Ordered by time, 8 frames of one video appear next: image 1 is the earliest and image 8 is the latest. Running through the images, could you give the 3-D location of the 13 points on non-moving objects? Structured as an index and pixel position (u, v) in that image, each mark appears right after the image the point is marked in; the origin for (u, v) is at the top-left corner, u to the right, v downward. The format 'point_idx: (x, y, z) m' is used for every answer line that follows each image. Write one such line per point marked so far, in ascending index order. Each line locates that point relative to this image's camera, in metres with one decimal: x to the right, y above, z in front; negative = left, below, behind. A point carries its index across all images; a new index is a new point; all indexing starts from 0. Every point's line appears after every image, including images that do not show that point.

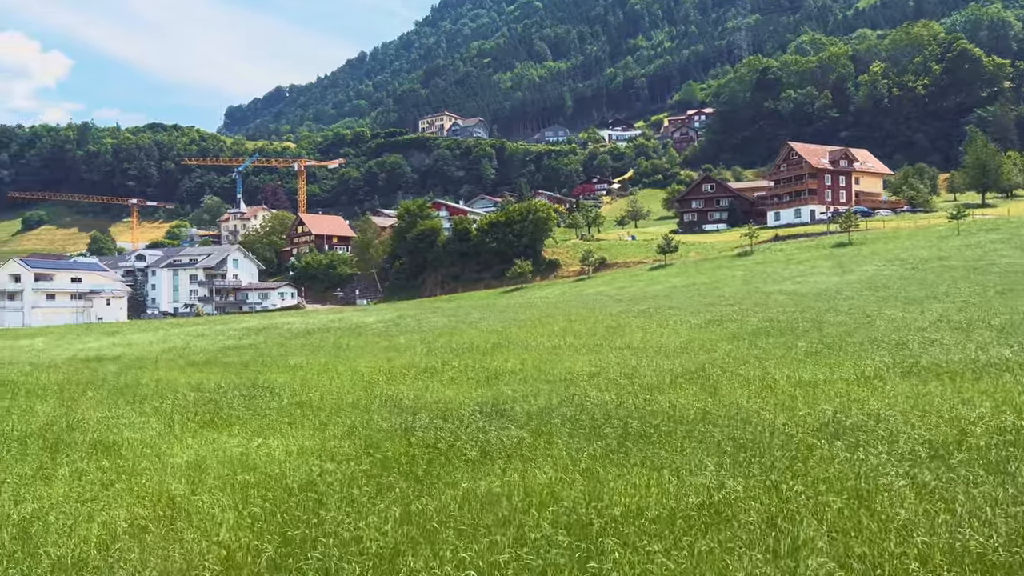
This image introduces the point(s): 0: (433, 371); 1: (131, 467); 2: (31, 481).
0: (-1.6, -1.7, +16.1) m
1: (-3.8, -1.8, +7.7) m
2: (-4.6, -1.8, +7.4) m
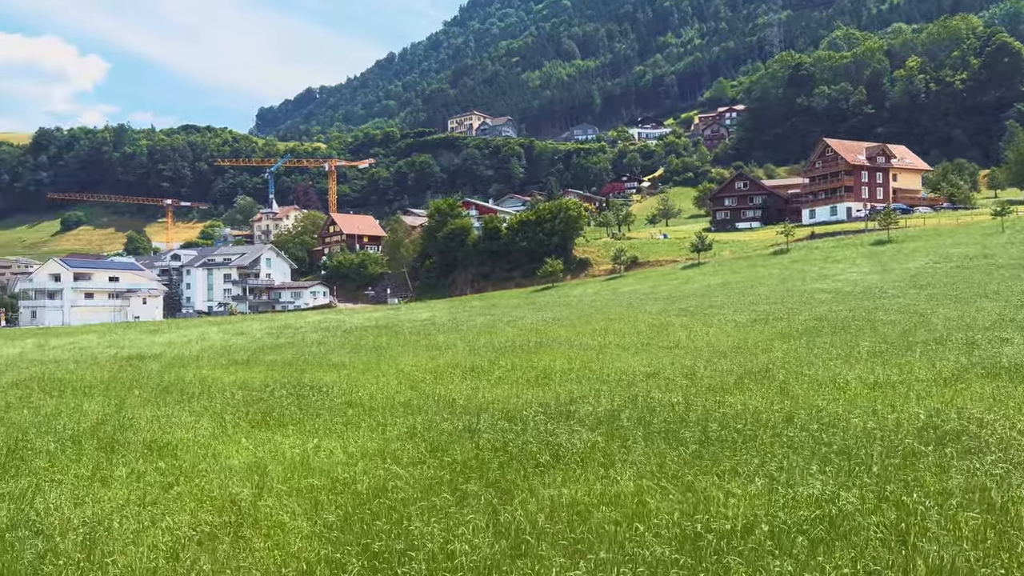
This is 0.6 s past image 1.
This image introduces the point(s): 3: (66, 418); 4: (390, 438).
0: (-0.6, -1.7, +15.8) m
1: (-3.1, -1.7, +7.5) m
2: (-3.9, -1.8, +7.1) m
3: (-6.6, -1.9, +11.6) m
4: (-1.3, -1.5, +8.0) m
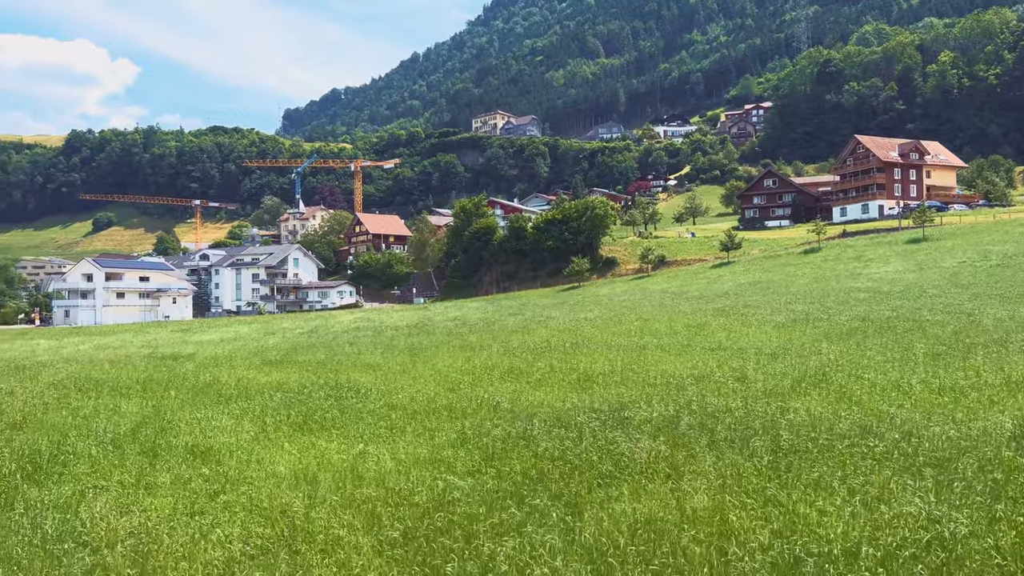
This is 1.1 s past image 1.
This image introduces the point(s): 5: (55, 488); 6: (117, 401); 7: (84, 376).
0: (+0.2, -1.6, +15.5) m
1: (-2.6, -1.7, +7.2) m
2: (-3.4, -1.8, +6.9) m
3: (-6.0, -1.9, +11.5) m
4: (-0.7, -1.5, +7.7) m
5: (-4.0, -1.8, +6.8) m
6: (-7.1, -2.0, +14.0) m
7: (-10.9, -2.2, +19.7) m
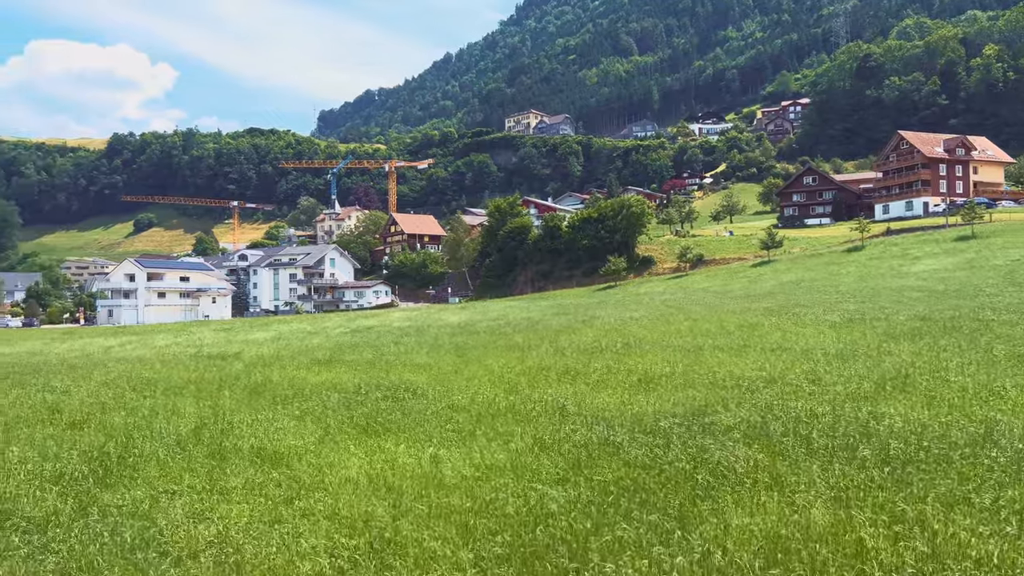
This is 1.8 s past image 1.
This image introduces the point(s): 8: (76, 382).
0: (+1.3, -1.6, +15.1) m
1: (-1.8, -1.7, +7.0) m
2: (-2.6, -1.8, +6.7) m
3: (-5.0, -1.9, +11.4) m
4: (0.0, -1.5, +7.3) m
5: (-3.3, -1.7, +6.6) m
6: (-6.0, -2.0, +13.9) m
7: (-9.7, -2.2, +19.8) m
8: (-10.5, -2.3, +18.7) m
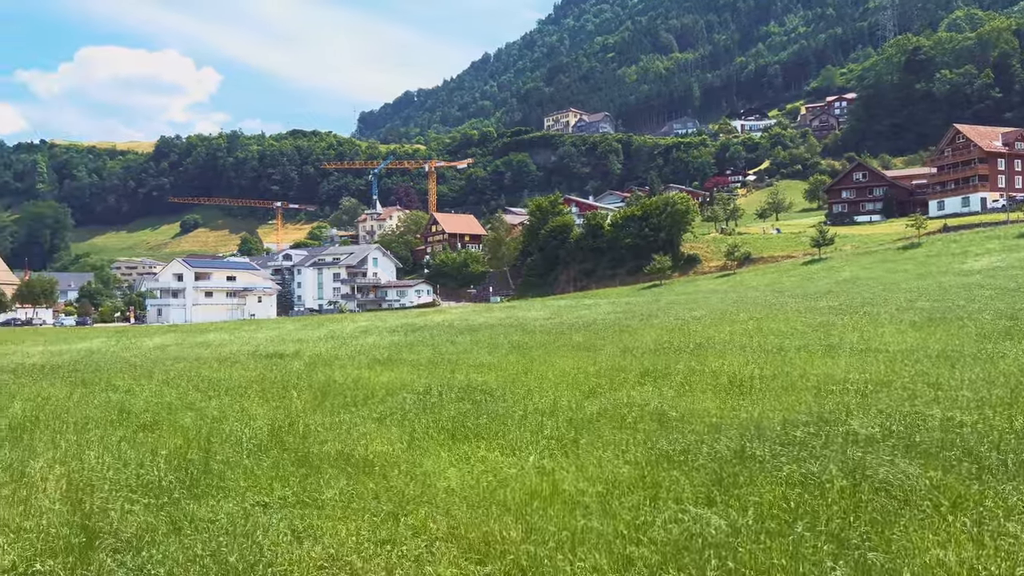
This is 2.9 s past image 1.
0: (+2.7, -1.6, +14.3) m
1: (-0.8, -1.7, +6.3) m
2: (-1.7, -1.7, +6.1) m
3: (-3.8, -1.9, +10.9) m
4: (+1.1, -1.5, +6.6) m
5: (-2.3, -1.7, +6.1) m
6: (-4.7, -2.0, +13.5) m
7: (-8.0, -2.2, +19.5) m
8: (-8.9, -2.2, +18.5) m
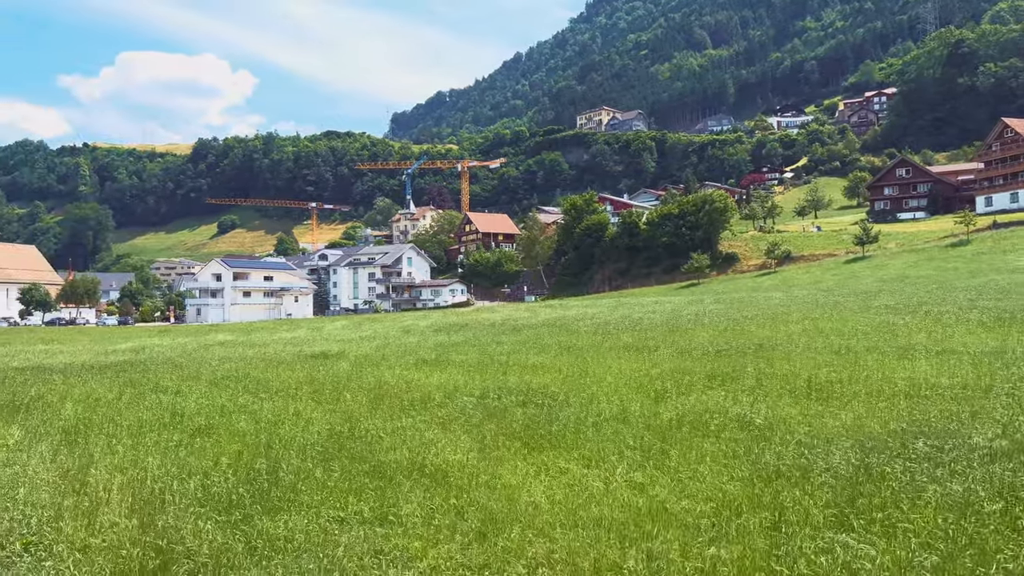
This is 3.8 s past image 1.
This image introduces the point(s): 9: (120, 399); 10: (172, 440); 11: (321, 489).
0: (+3.7, -1.5, +13.7) m
1: (-0.1, -1.7, +5.8) m
2: (-0.9, -1.7, +5.6) m
3: (-2.9, -1.9, +10.5) m
4: (+1.8, -1.5, +6.0) m
5: (-1.6, -1.7, +5.6) m
6: (-3.7, -2.0, +13.1) m
7: (-6.8, -2.2, +19.3) m
8: (-7.7, -2.2, +18.3) m
9: (-7.7, -2.2, +15.2) m
10: (-4.3, -1.9, +9.8) m
11: (-1.6, -1.7, +6.6) m
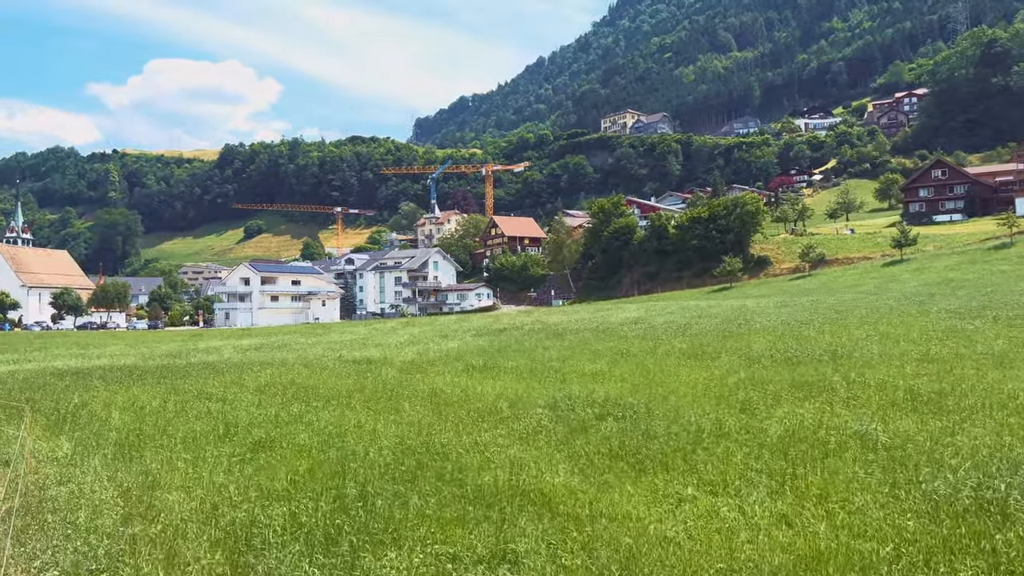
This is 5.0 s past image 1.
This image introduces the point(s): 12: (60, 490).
0: (+4.8, -1.6, +12.7) m
1: (+0.8, -1.7, +5.0) m
2: (0.0, -1.7, +4.8) m
3: (-1.9, -1.9, +9.8) m
4: (+2.7, -1.5, +5.2) m
5: (-0.7, -1.7, +4.9) m
6: (-2.6, -2.0, +12.4) m
7: (-5.5, -2.3, +18.6) m
8: (-6.4, -2.3, +17.7) m
9: (-6.5, -2.2, +14.6) m
10: (-3.3, -2.0, +9.1) m
11: (-0.6, -1.7, +5.8) m
12: (-4.5, -2.0, +7.7) m
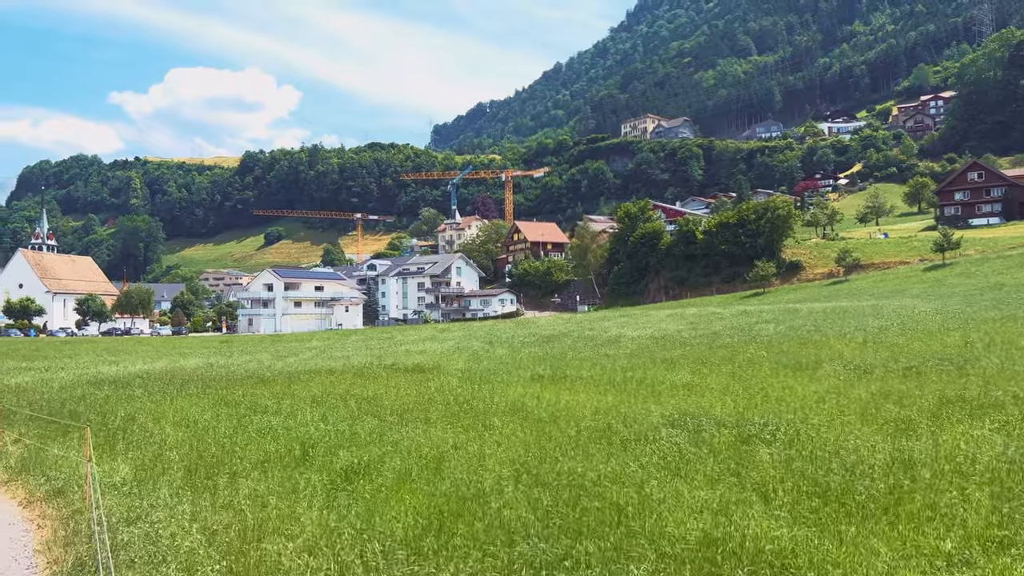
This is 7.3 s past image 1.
0: (+6.4, -1.6, +11.1) m
1: (+2.2, -1.6, +3.4) m
2: (+1.4, -1.7, +3.3) m
3: (-0.4, -1.9, +8.3) m
4: (+4.1, -1.4, +3.5) m
5: (+0.7, -1.7, +3.3) m
6: (-1.0, -2.0, +10.9) m
7: (-3.8, -2.3, +17.2) m
8: (-4.7, -2.4, +16.2) m
9: (-4.9, -2.3, +13.2) m
10: (-1.8, -2.0, +7.6) m
11: (+0.8, -1.7, +4.3) m
12: (-3.0, -2.0, +6.3) m
